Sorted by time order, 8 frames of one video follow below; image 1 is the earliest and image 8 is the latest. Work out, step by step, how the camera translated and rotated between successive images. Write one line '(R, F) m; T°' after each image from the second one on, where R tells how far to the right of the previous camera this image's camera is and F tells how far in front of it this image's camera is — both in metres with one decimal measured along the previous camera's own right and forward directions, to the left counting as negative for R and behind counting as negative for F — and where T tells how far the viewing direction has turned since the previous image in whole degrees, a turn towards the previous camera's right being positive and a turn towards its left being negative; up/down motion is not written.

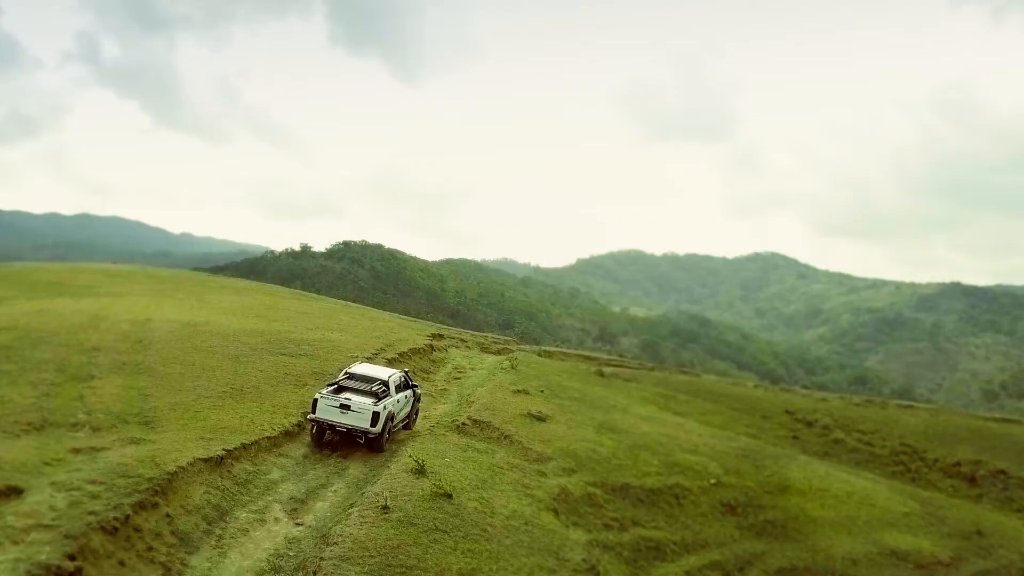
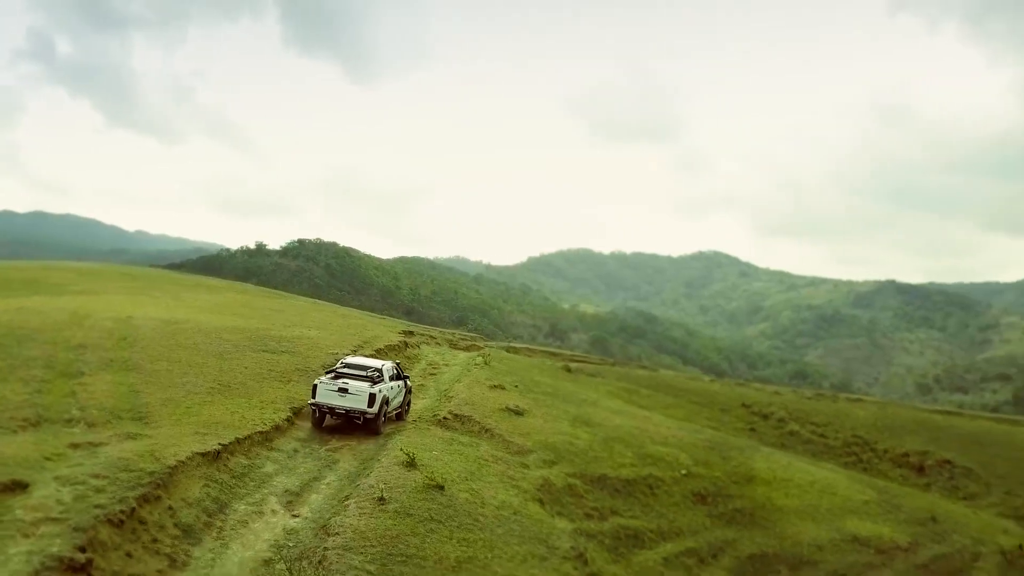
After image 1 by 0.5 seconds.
(-0.6, -0.6) m; +3°
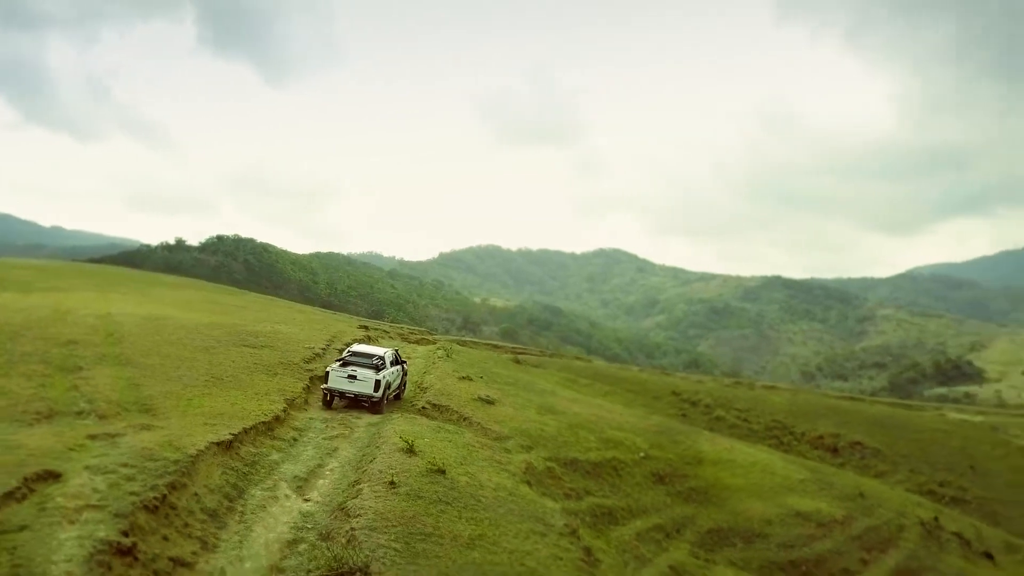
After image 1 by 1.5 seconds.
(-1.7, -1.0) m; +6°
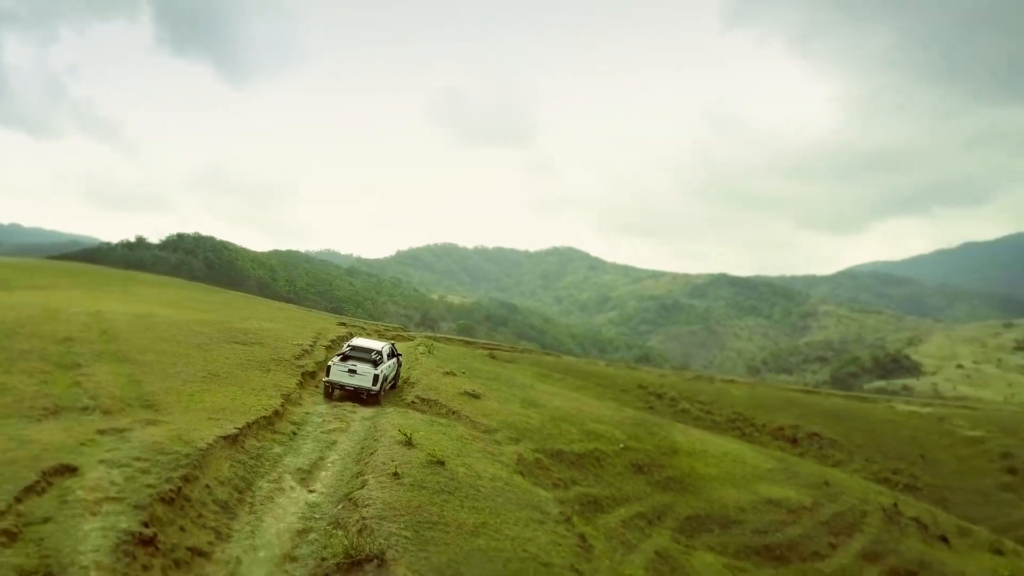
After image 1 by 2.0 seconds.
(-0.8, -0.5) m; +3°
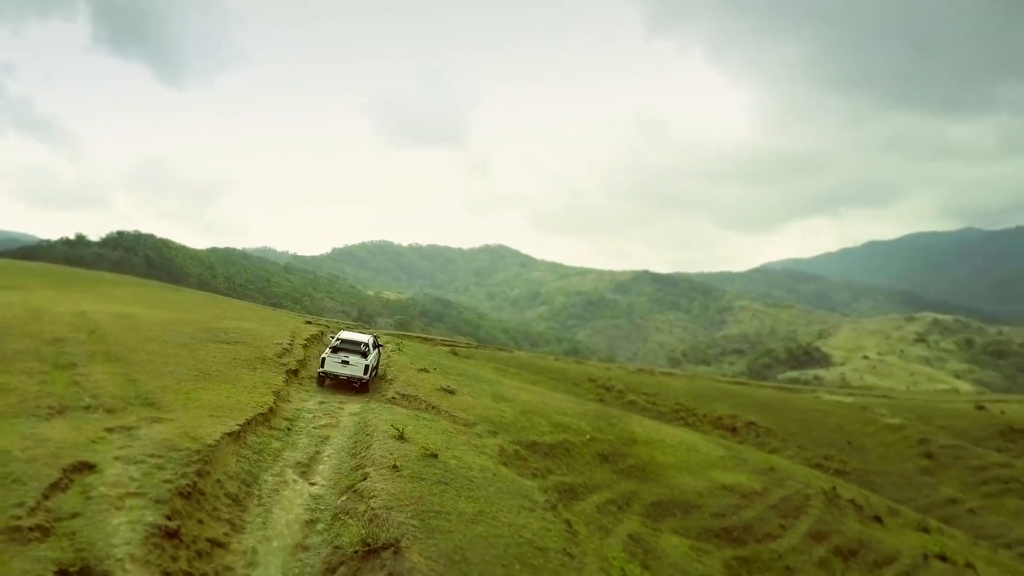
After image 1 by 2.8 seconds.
(-1.2, -0.8) m; +4°
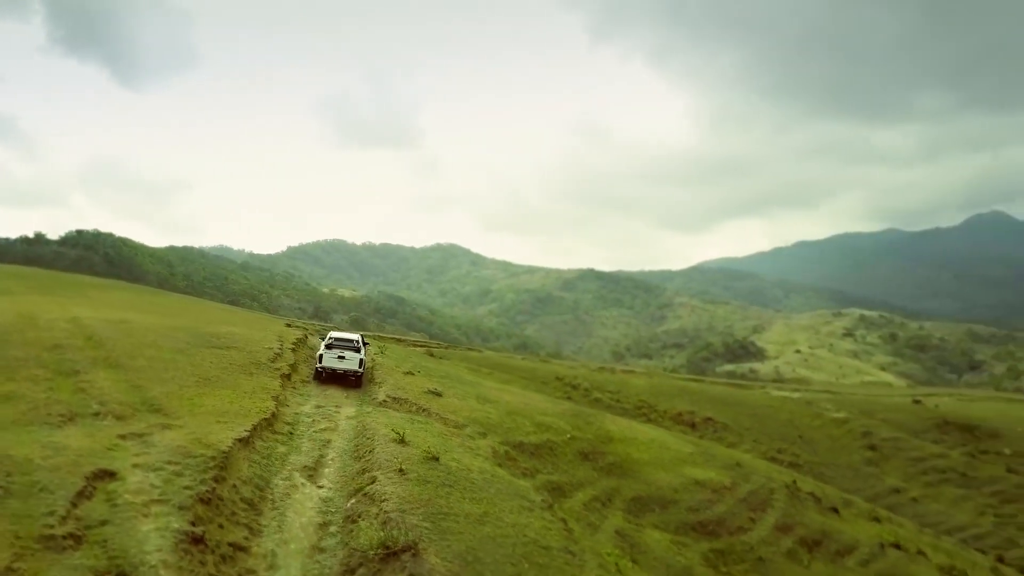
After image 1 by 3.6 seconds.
(-1.1, -0.5) m; +3°
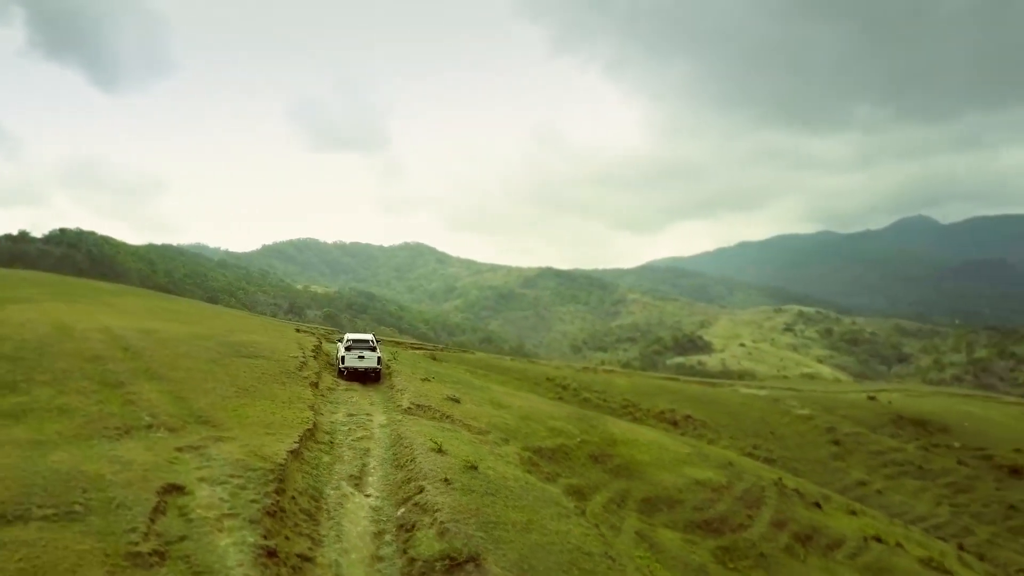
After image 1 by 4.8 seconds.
(-1.8, -0.1) m; +2°
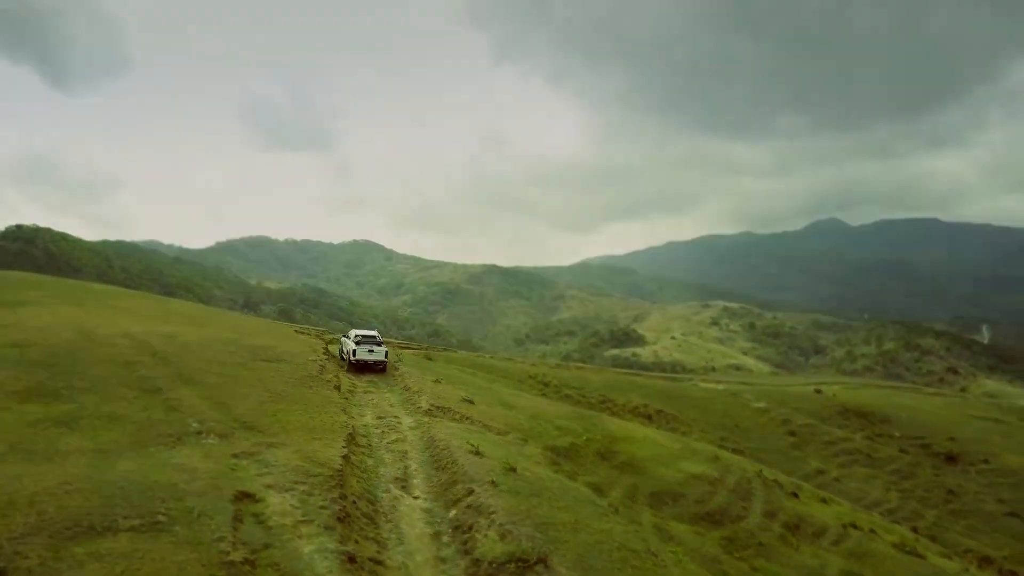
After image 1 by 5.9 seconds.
(-2.0, +0.1) m; +3°
